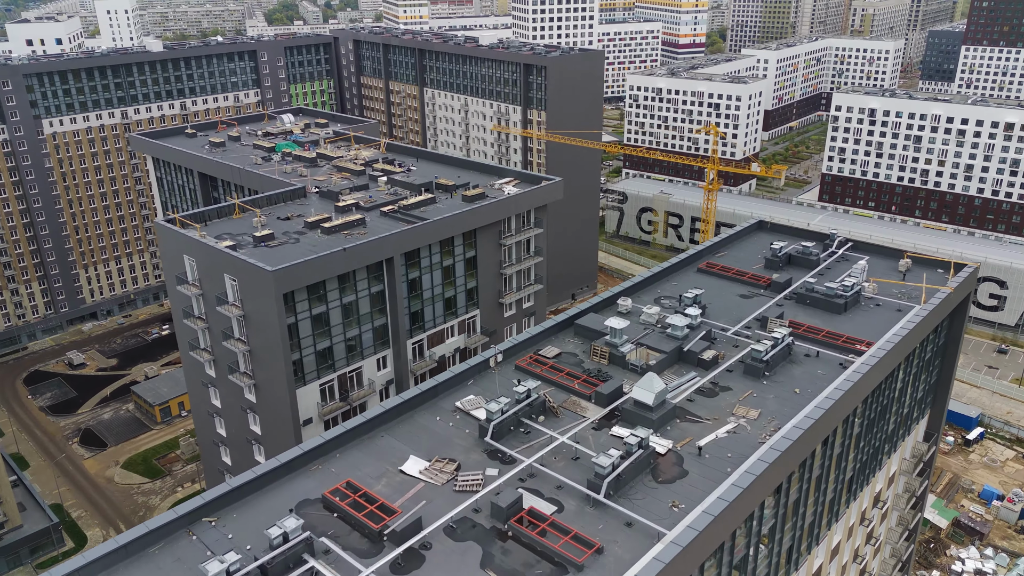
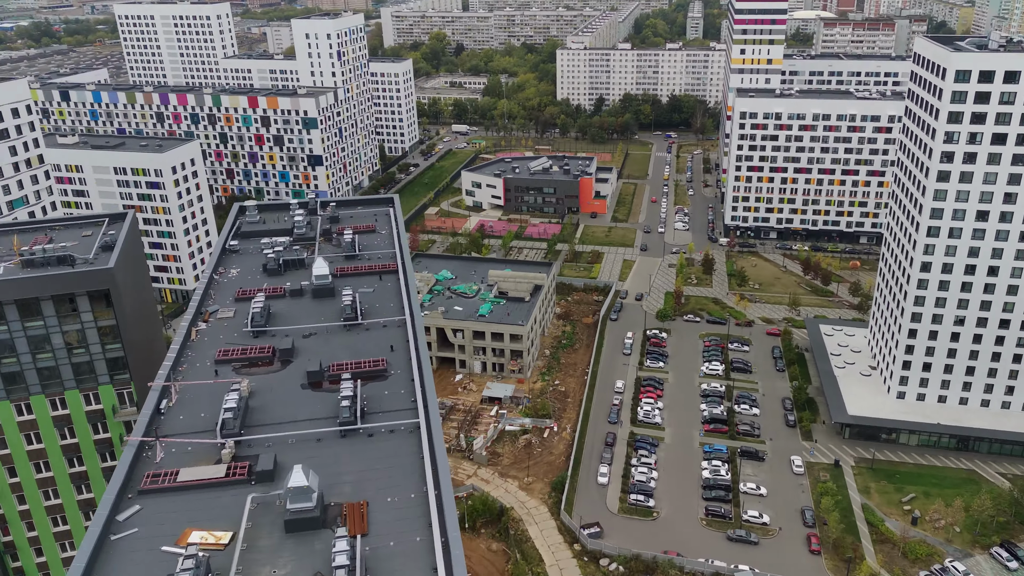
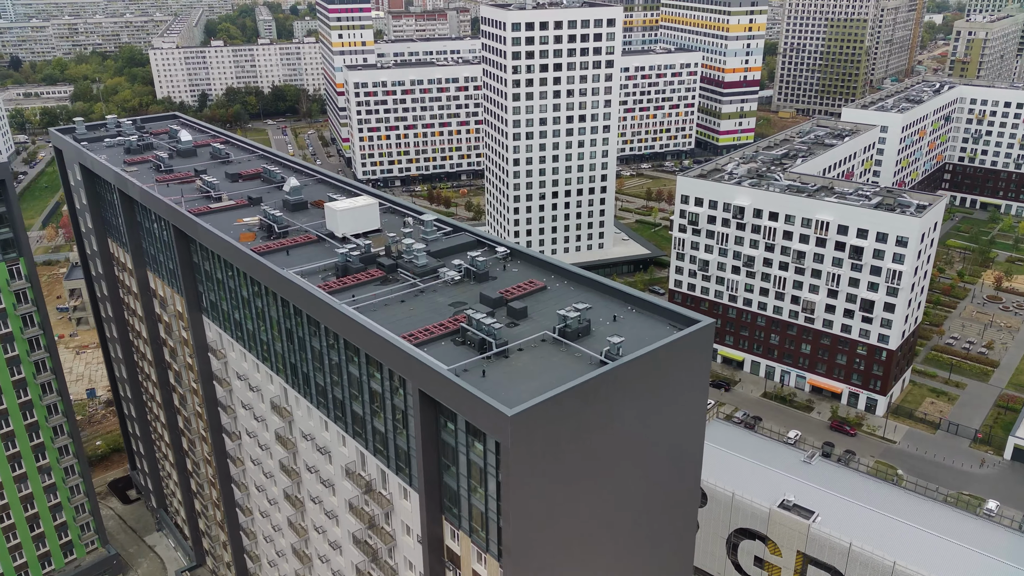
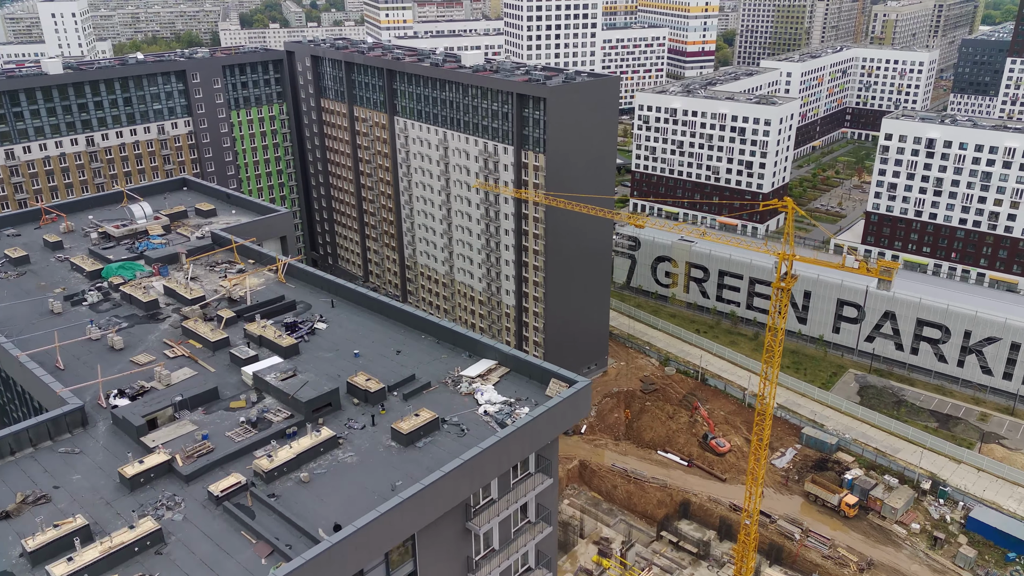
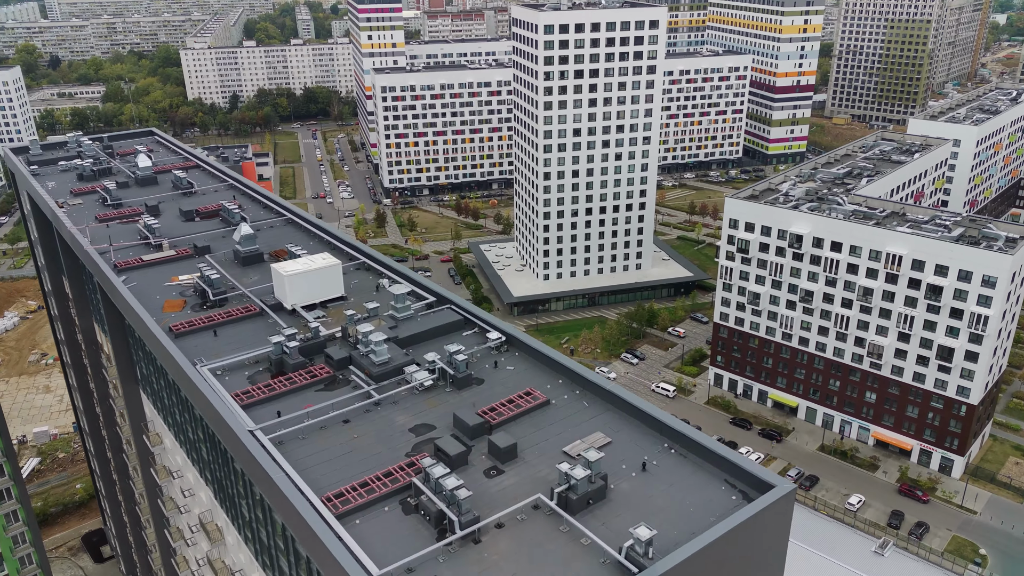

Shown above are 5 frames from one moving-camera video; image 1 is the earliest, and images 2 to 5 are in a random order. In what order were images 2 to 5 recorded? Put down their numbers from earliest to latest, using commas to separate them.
4, 3, 5, 2
